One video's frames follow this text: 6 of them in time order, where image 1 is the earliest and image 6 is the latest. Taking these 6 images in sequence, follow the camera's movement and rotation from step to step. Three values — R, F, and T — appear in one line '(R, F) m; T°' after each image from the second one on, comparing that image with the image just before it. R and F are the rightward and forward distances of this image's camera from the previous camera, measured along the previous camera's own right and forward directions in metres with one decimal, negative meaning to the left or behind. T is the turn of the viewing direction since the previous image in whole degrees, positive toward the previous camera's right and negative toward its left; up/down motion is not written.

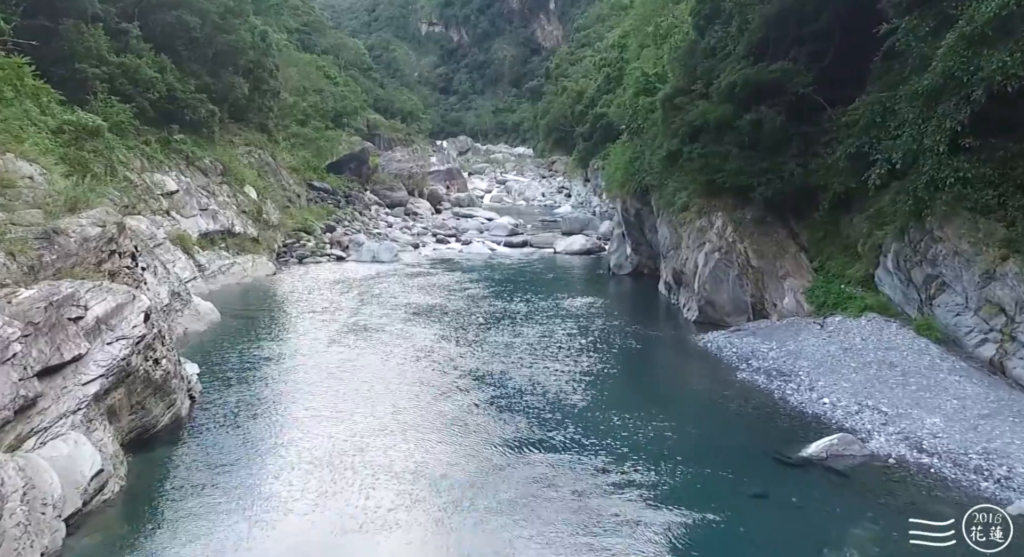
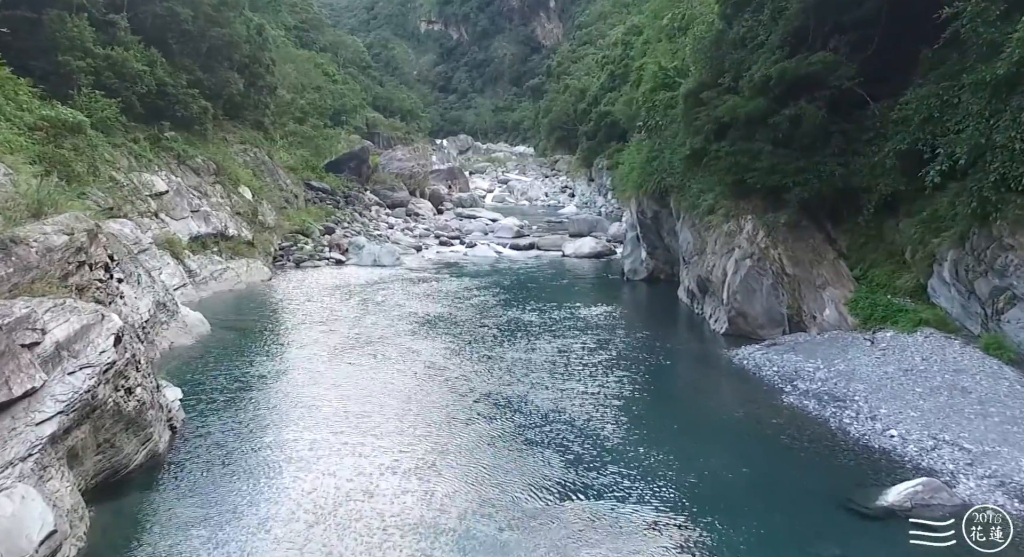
(-0.4, +1.6) m; 0°
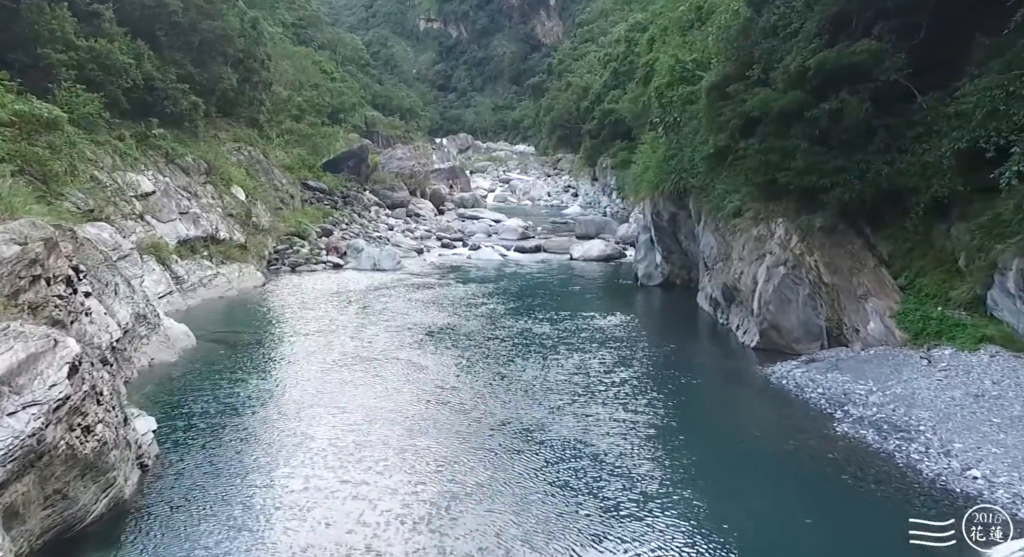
(-0.3, +1.5) m; 0°
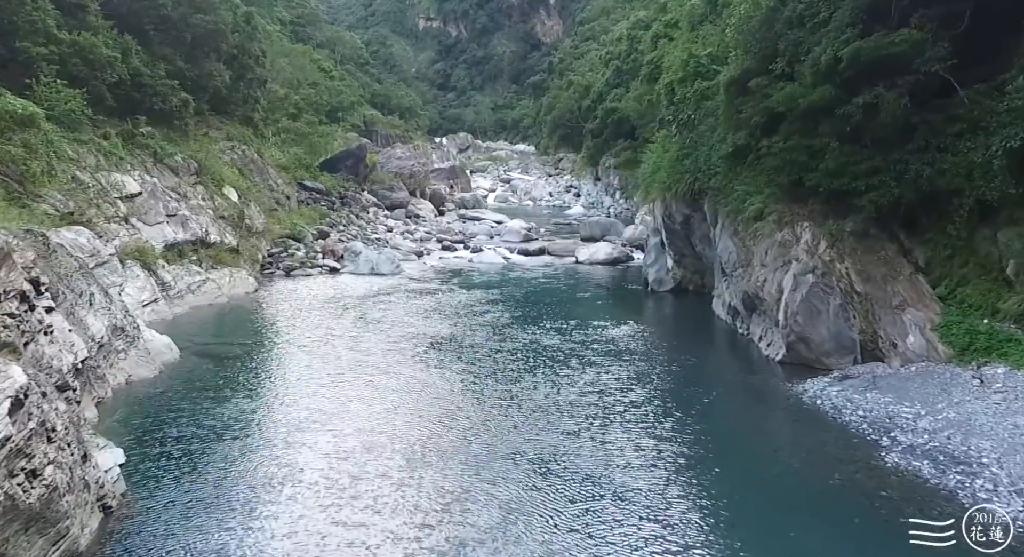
(-0.2, +1.2) m; 0°
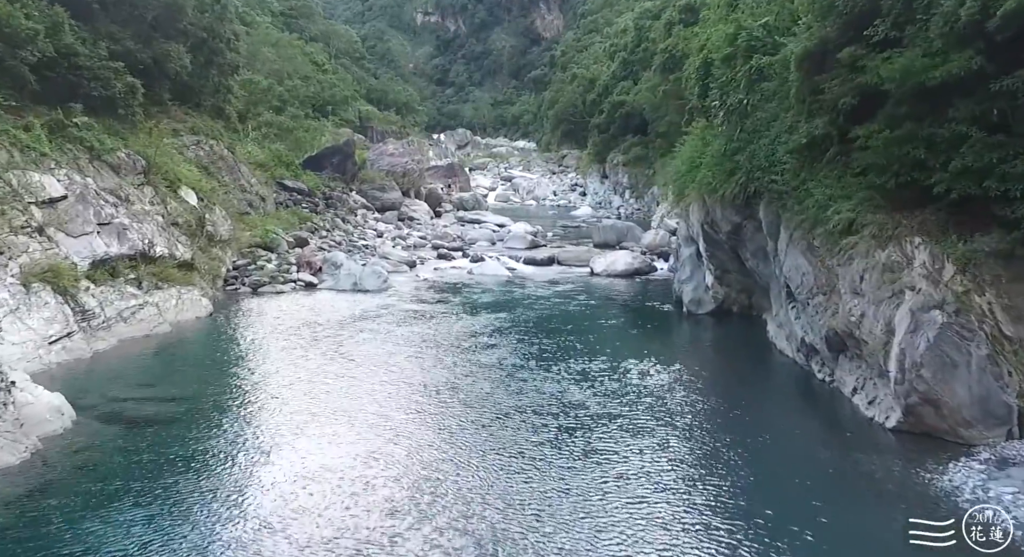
(-0.3, +4.4) m; 0°
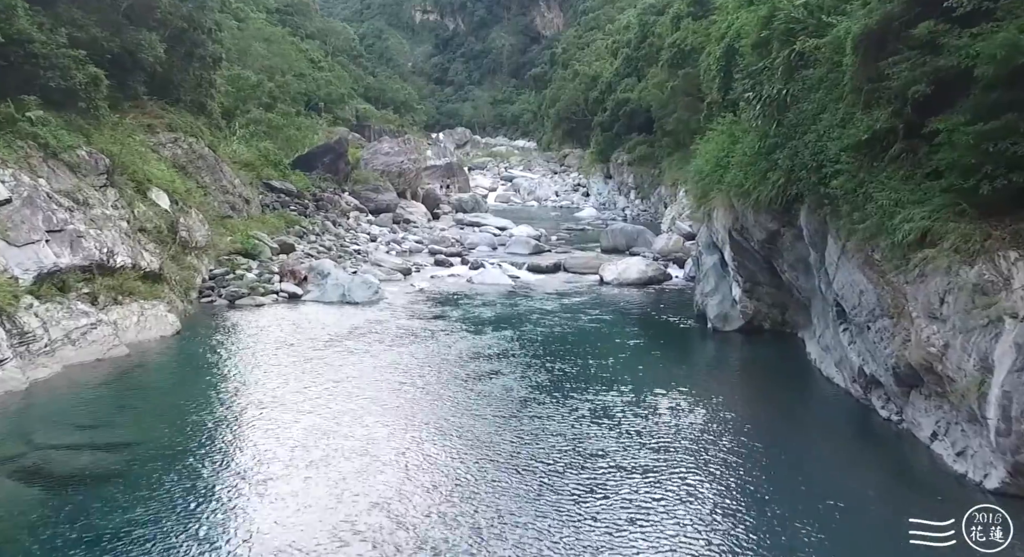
(-0.1, +2.3) m; 0°
